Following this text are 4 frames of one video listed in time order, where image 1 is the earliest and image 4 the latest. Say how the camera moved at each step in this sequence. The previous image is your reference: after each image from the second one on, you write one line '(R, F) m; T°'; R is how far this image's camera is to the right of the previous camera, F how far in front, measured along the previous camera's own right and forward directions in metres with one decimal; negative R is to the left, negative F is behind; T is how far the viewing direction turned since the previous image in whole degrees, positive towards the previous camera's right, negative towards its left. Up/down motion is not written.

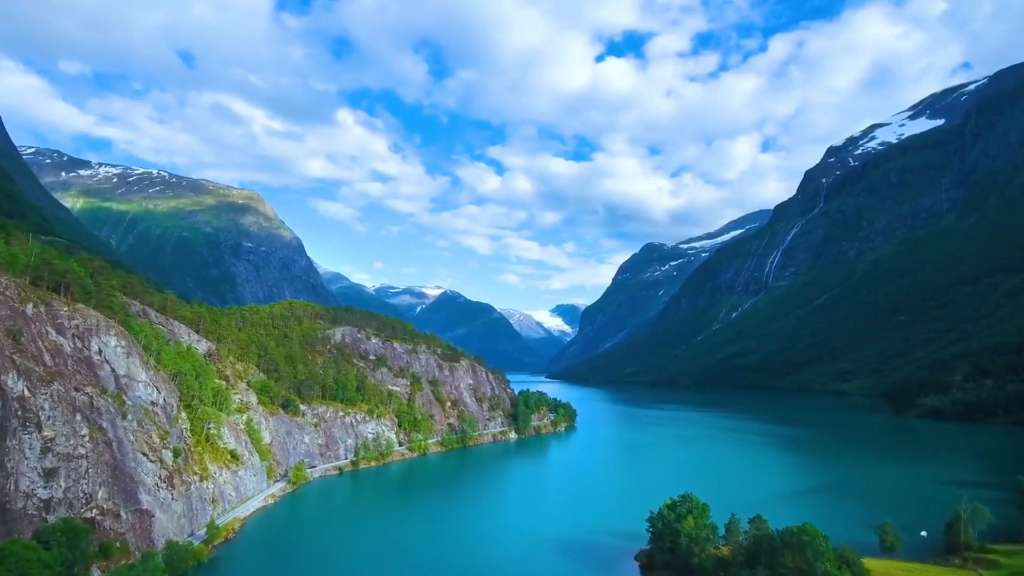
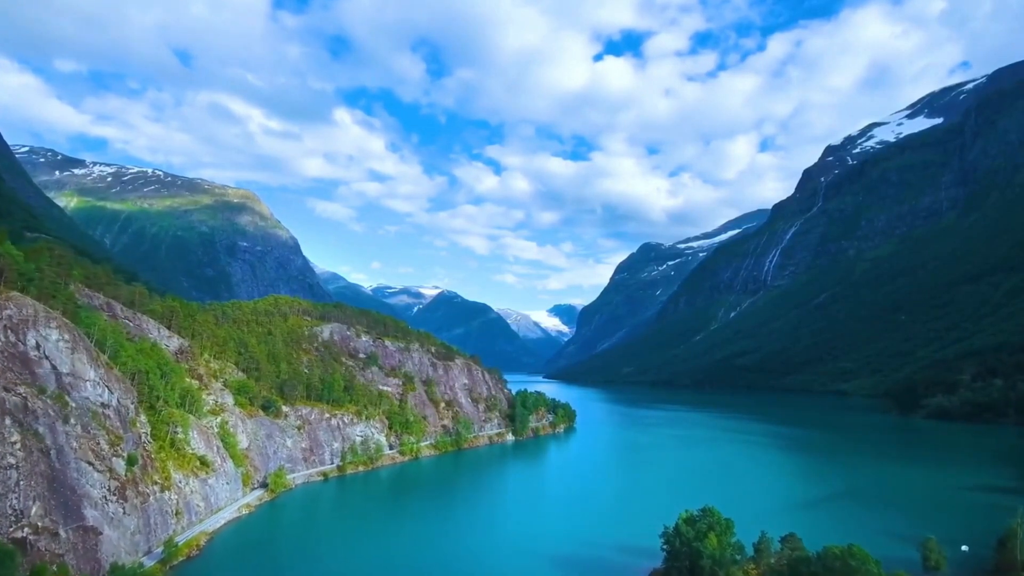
(+0.1, +5.0) m; 0°
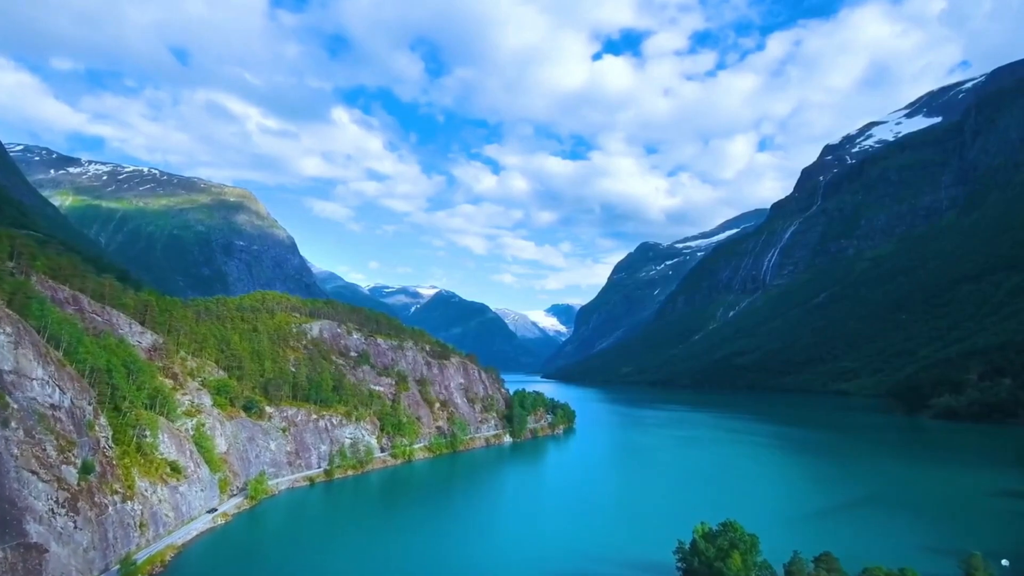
(0.0, +4.0) m; 0°
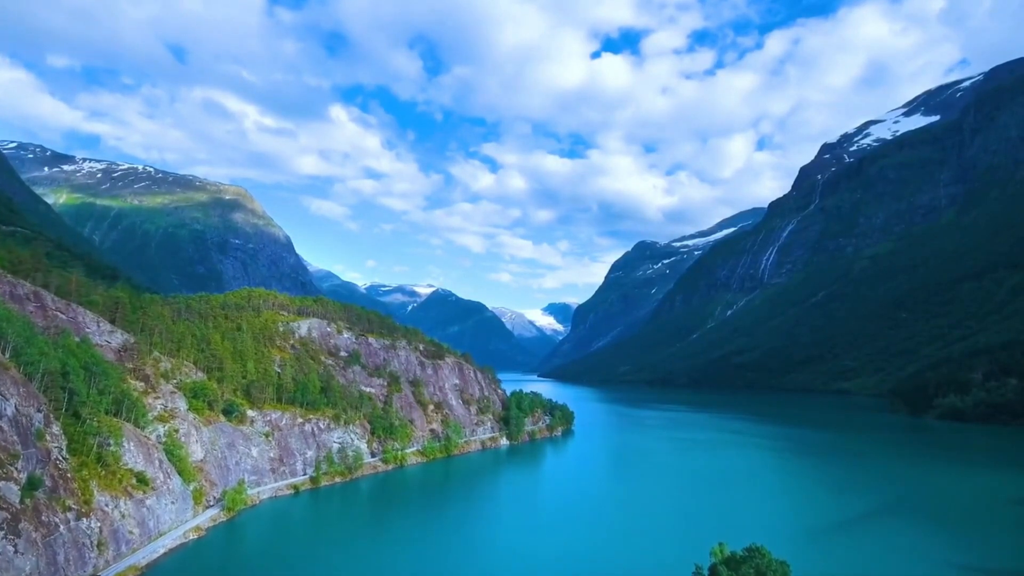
(0.0, +3.8) m; 0°
